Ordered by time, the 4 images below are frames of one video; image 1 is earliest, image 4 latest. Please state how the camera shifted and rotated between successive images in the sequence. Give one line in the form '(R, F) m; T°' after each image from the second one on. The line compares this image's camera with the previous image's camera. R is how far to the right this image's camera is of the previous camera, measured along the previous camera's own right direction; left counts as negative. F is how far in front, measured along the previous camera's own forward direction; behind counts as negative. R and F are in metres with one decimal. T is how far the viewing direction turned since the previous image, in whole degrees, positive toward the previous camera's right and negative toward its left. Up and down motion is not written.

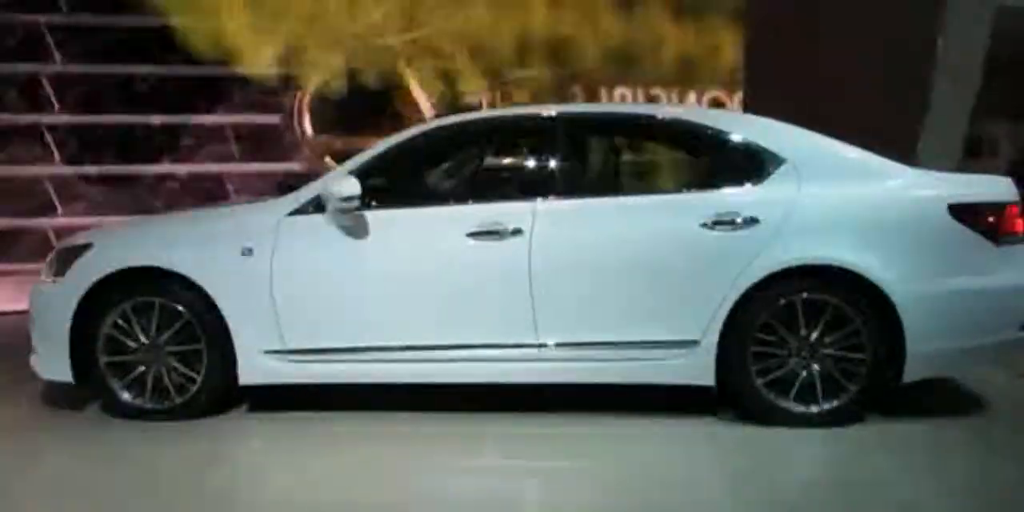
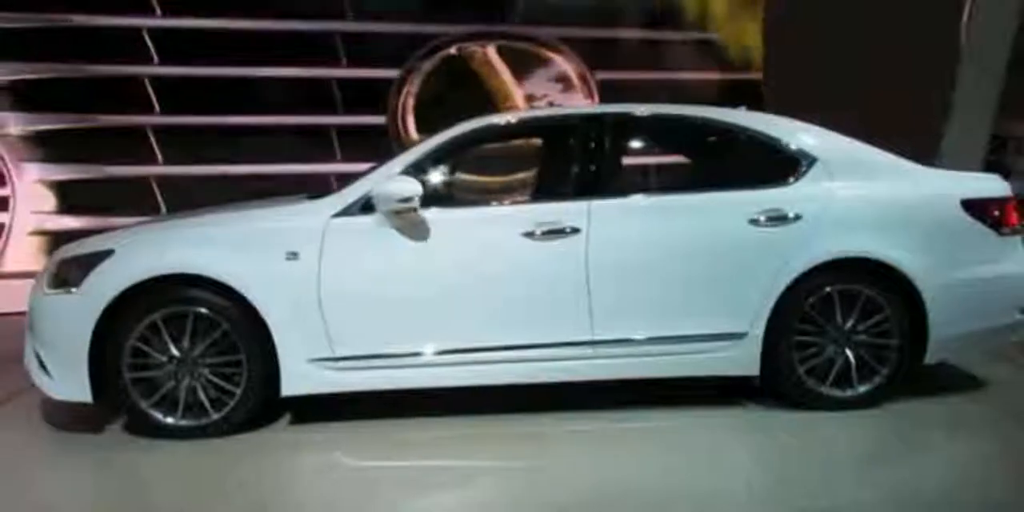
(-1.5, +0.1) m; +12°
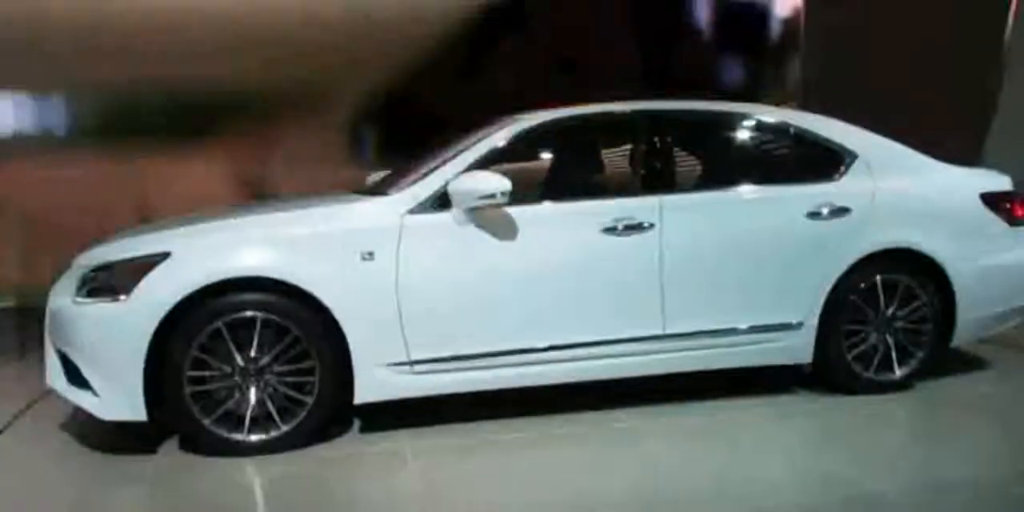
(-1.5, +0.2) m; +11°
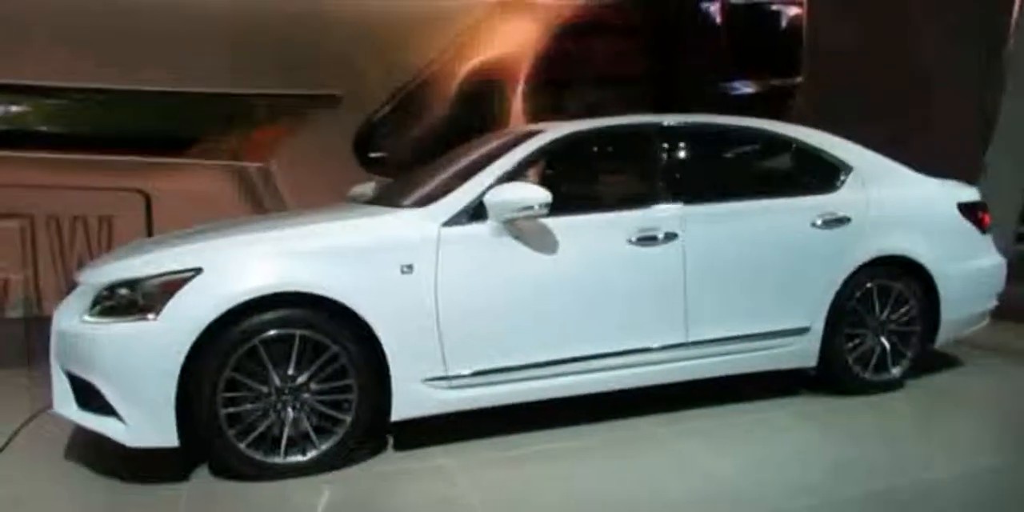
(-1.0, +0.1) m; +9°
